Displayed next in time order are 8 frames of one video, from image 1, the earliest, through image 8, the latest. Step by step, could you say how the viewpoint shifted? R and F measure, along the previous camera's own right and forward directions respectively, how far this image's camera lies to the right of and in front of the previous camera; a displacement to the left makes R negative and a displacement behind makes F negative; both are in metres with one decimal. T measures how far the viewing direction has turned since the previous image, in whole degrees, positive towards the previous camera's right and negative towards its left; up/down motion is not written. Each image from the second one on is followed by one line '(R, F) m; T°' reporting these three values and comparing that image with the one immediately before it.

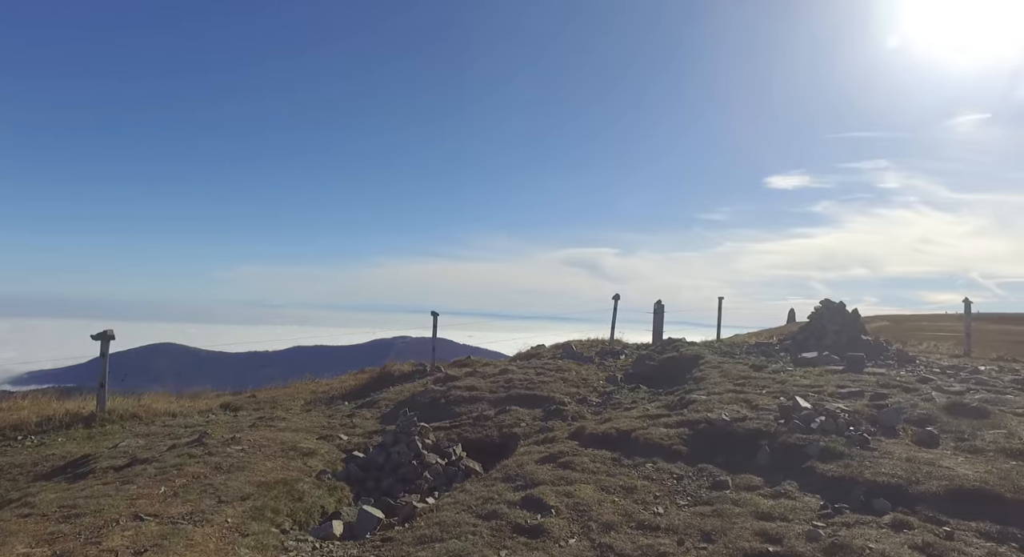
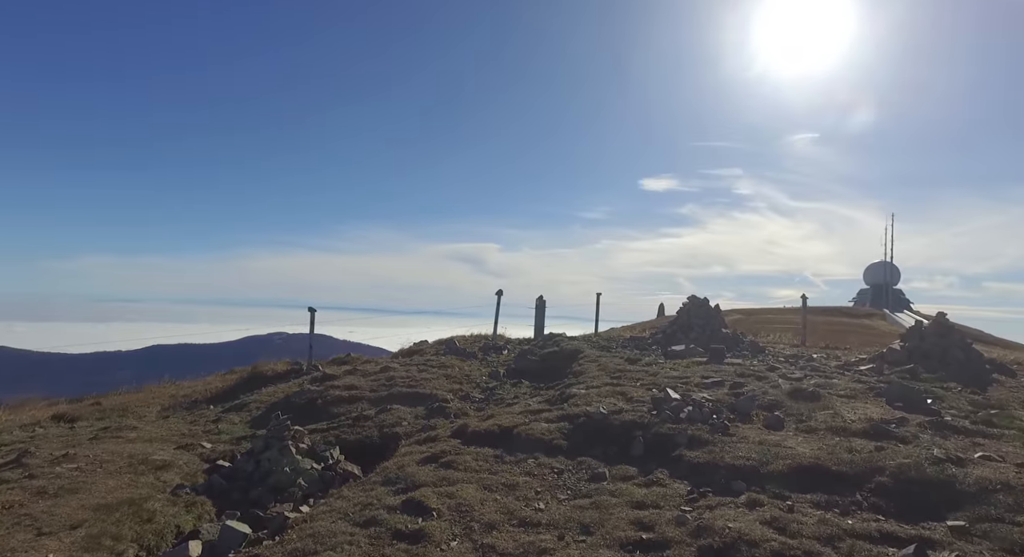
(0.0, +0.2) m; +11°
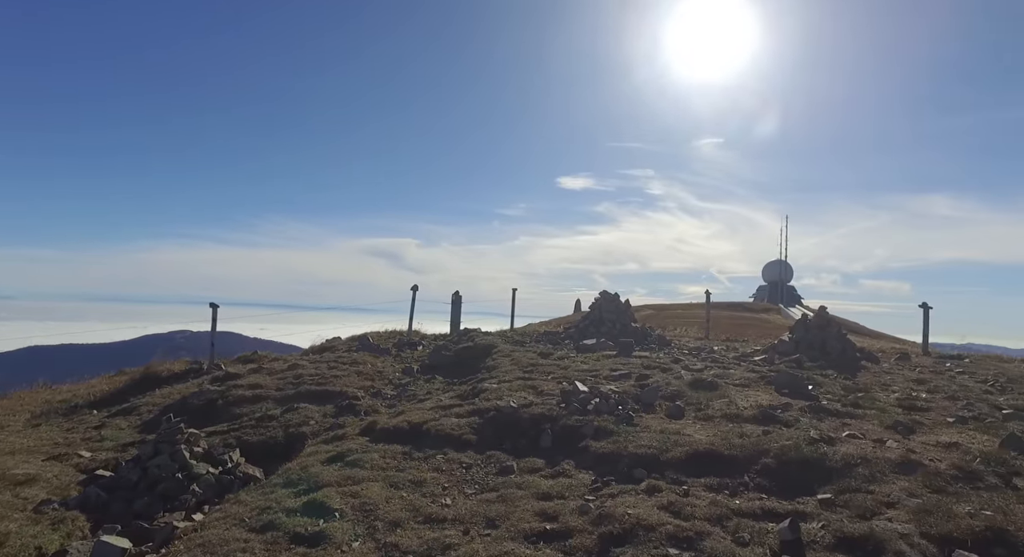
(+0.2, 0.0) m; +7°
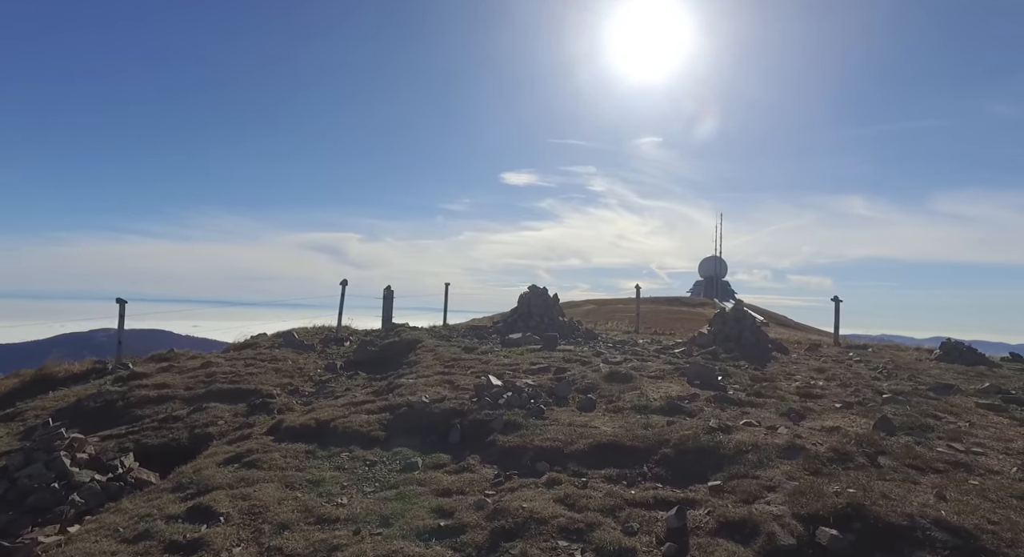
(+0.6, +0.1) m; +5°
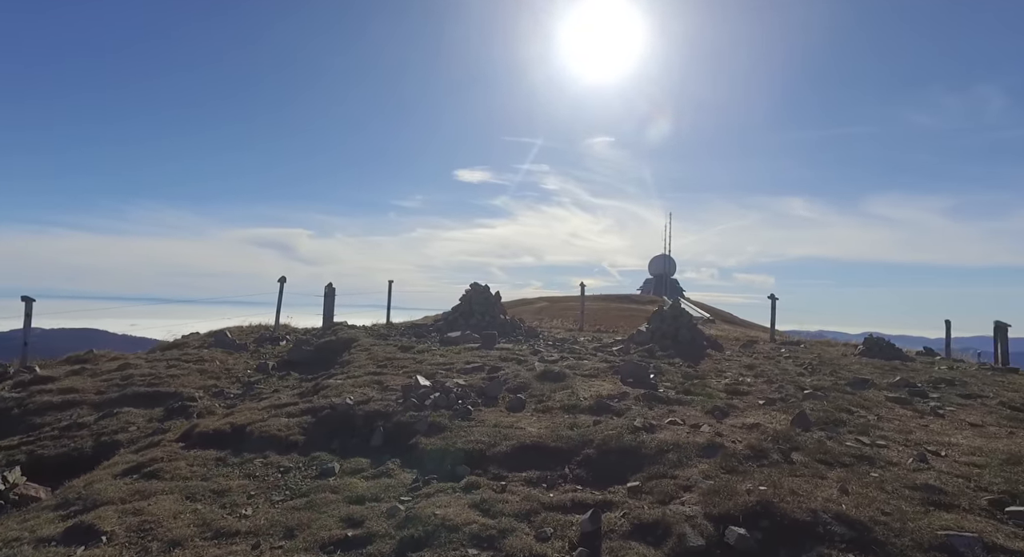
(+0.5, +0.2) m; +4°
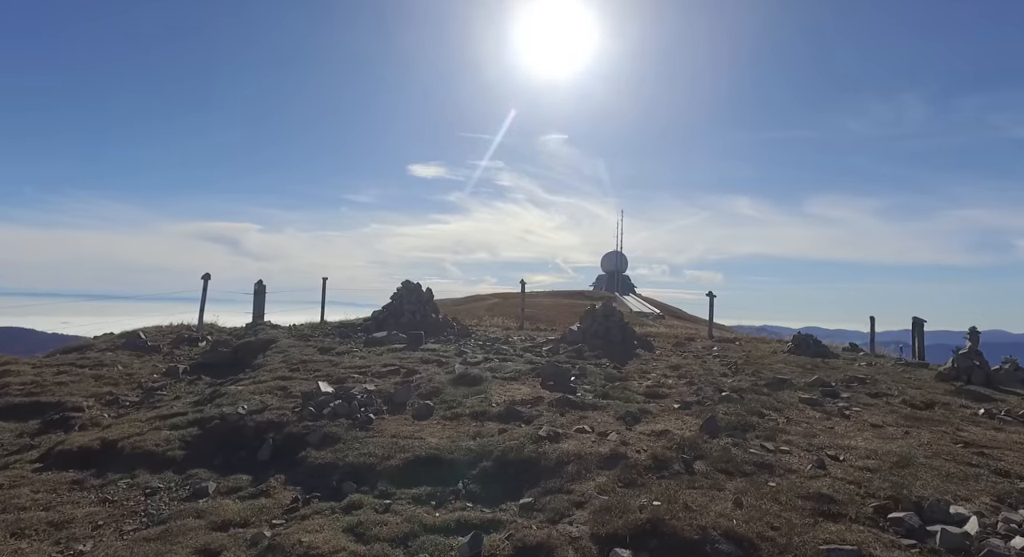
(+0.8, +0.6) m; +4°
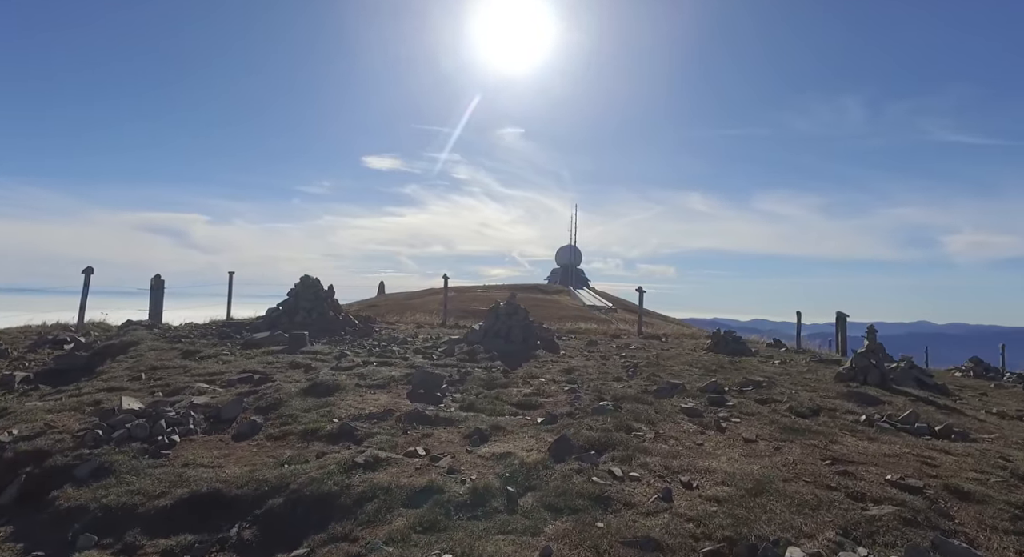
(+1.9, +1.4) m; +4°
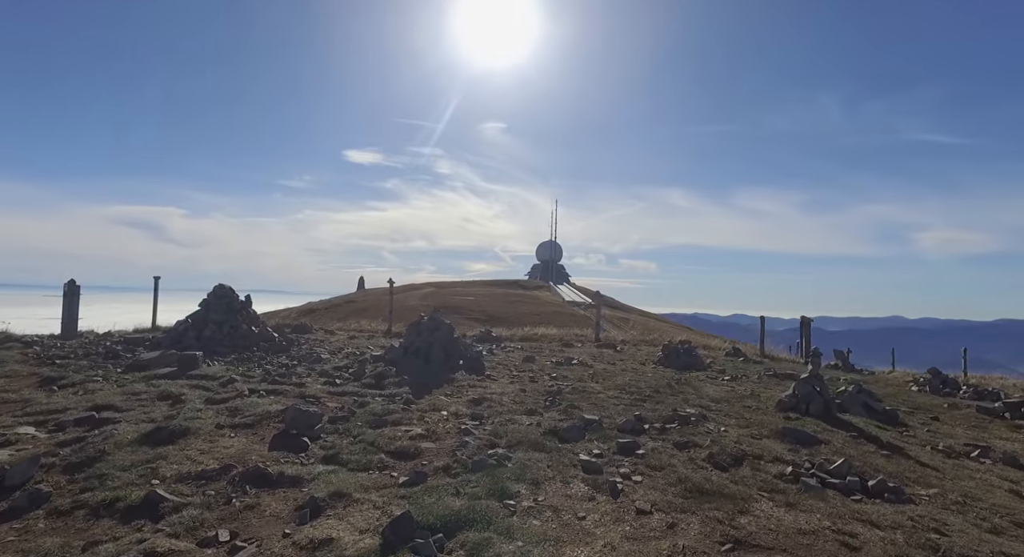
(+1.7, +1.8) m; +2°
